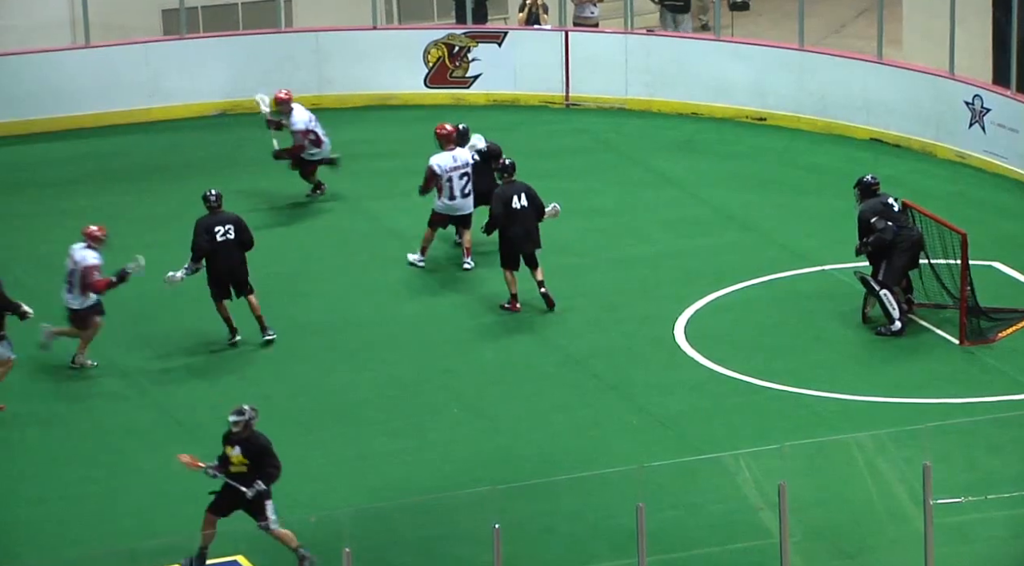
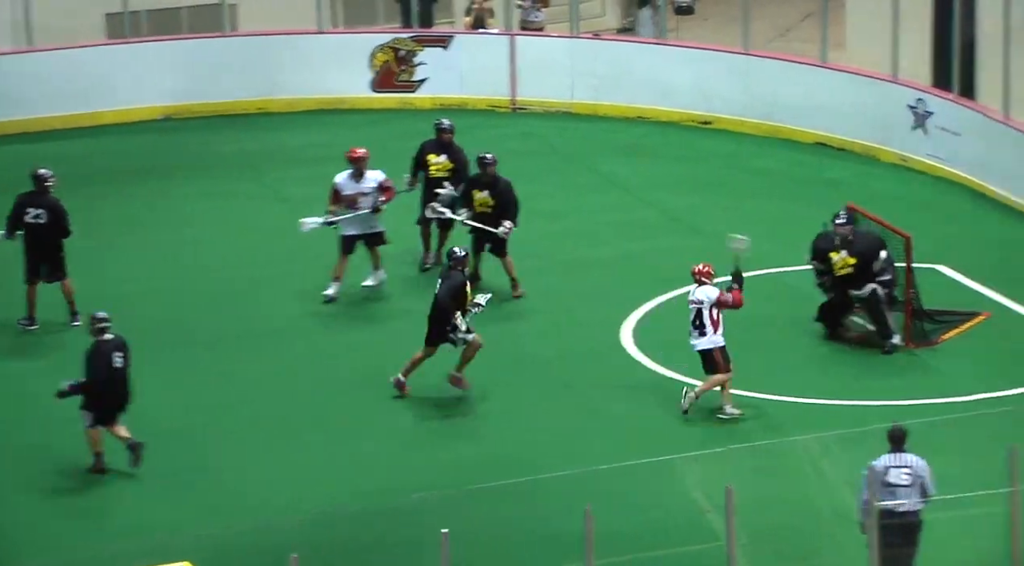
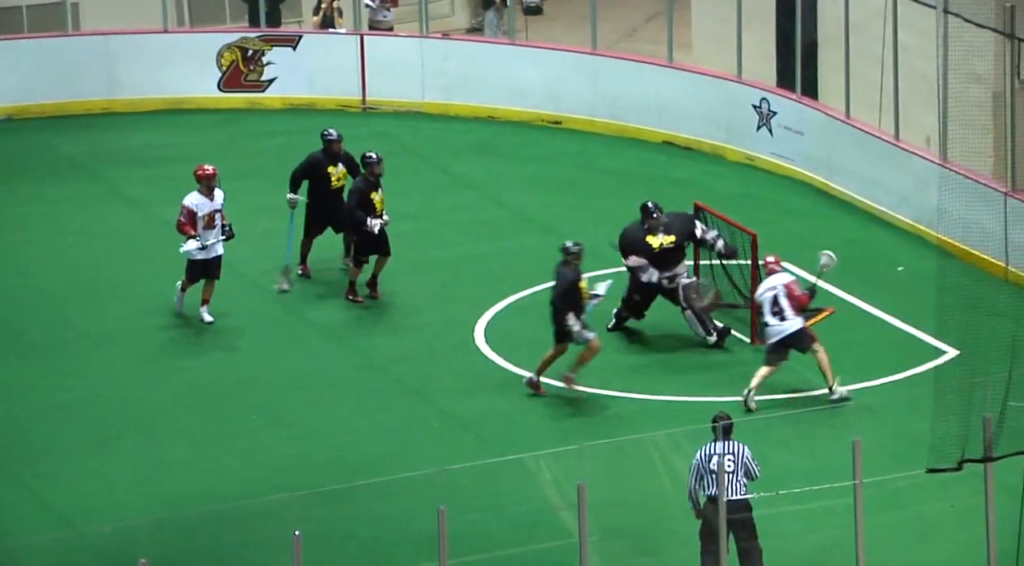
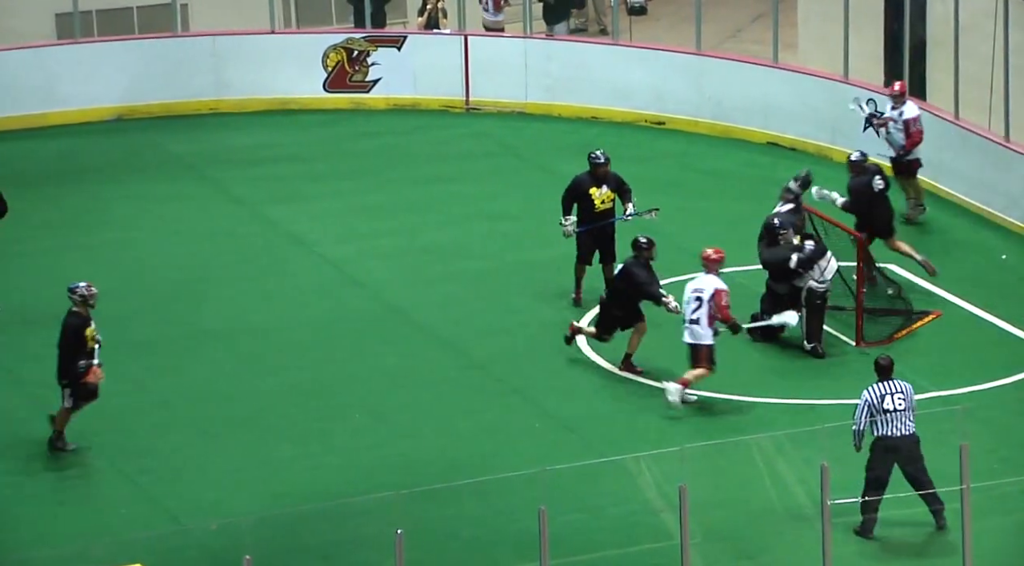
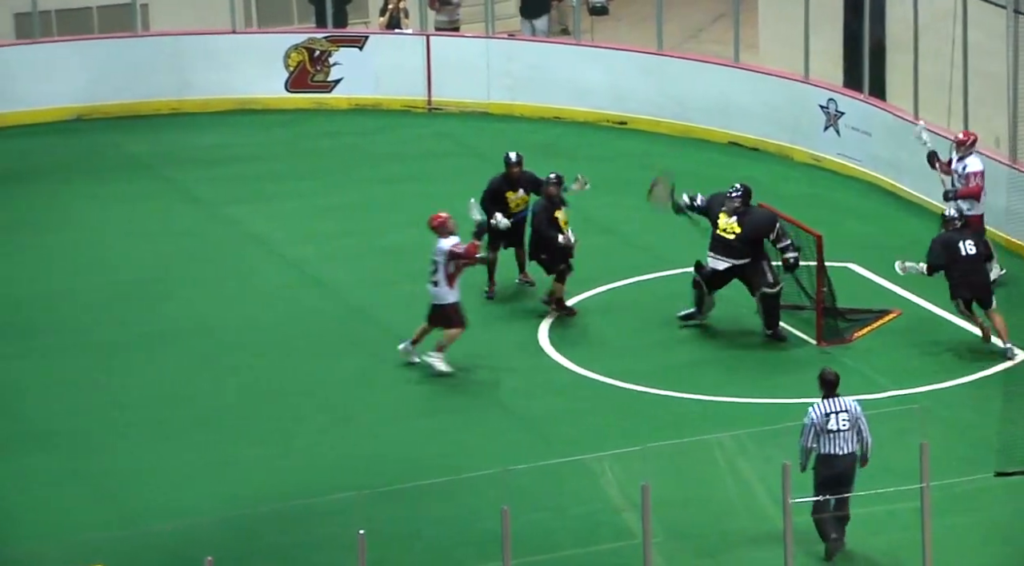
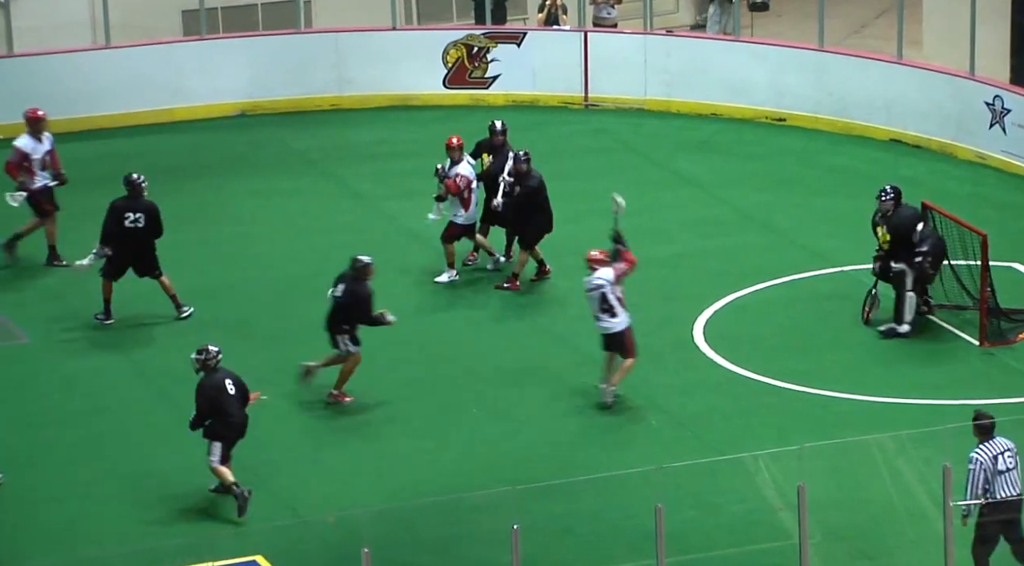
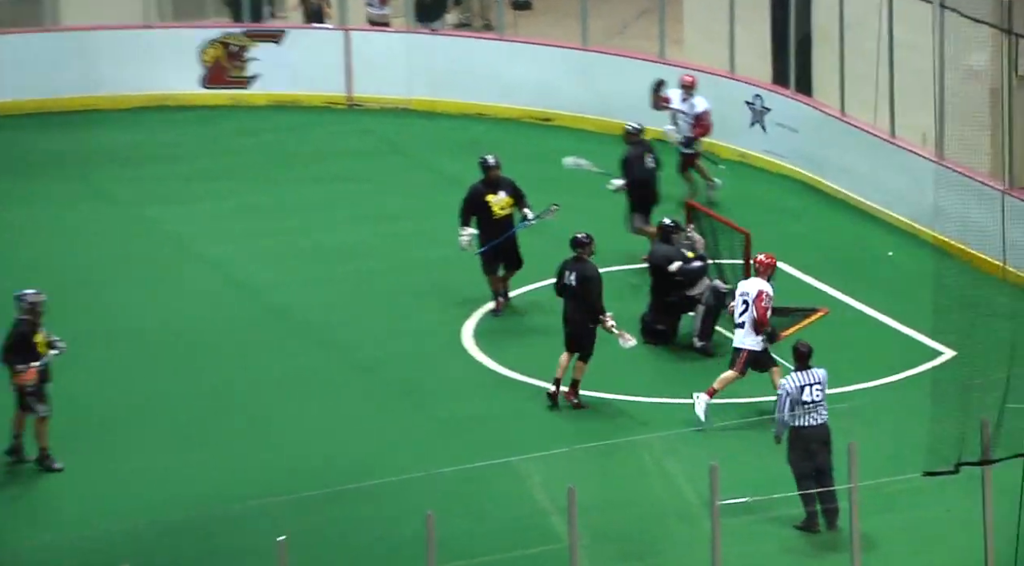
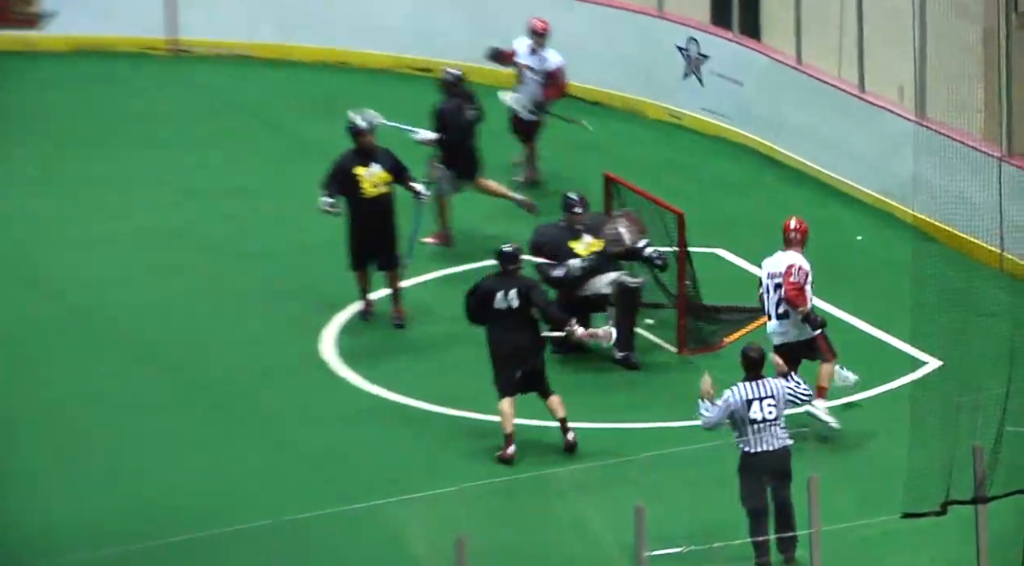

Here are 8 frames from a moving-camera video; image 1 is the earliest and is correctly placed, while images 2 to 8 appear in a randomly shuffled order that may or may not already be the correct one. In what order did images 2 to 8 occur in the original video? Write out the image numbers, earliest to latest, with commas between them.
6, 2, 3, 5, 4, 7, 8
